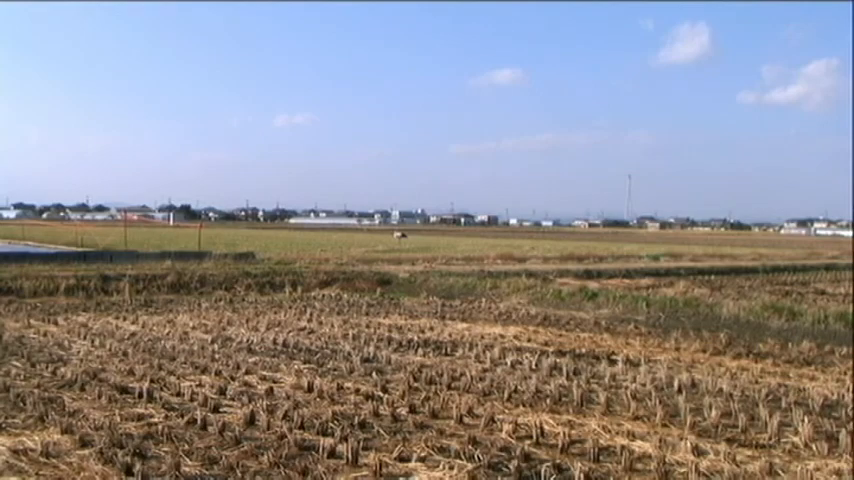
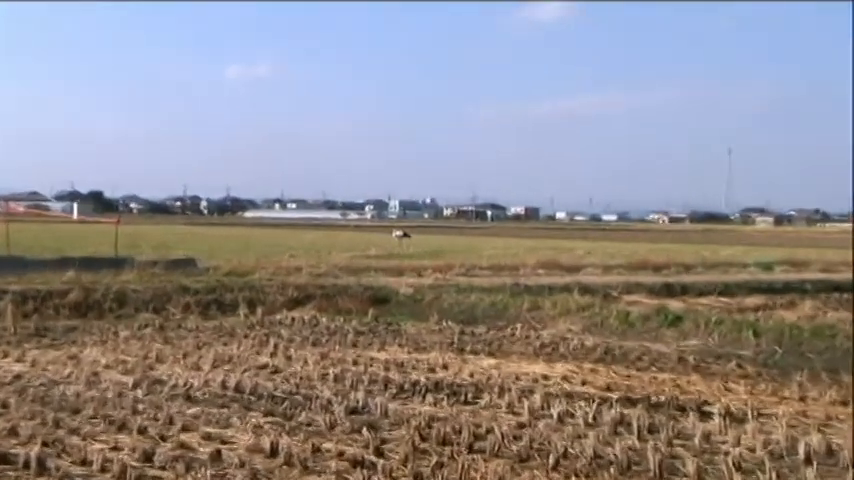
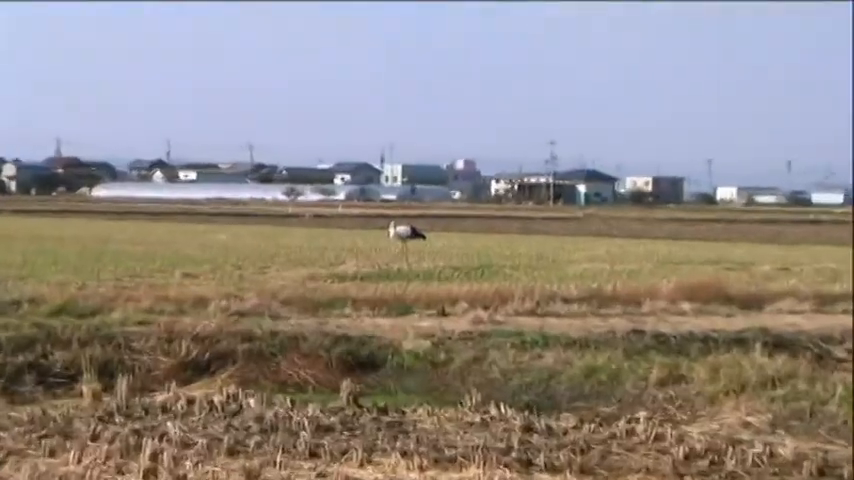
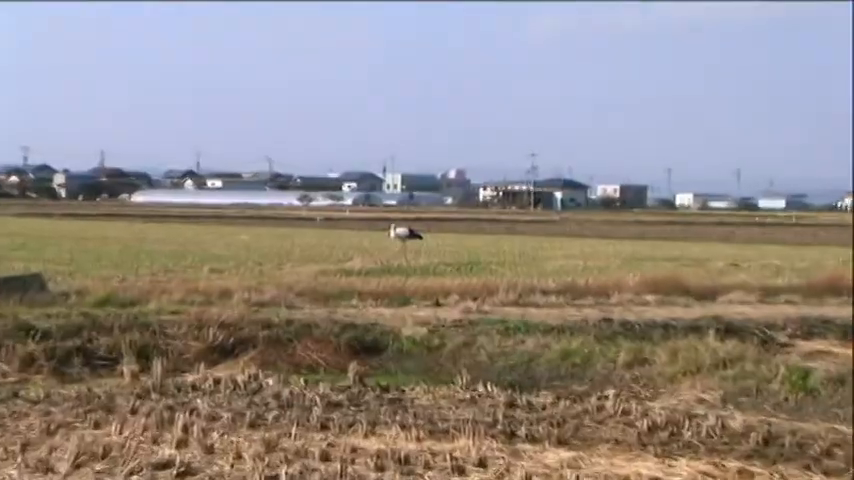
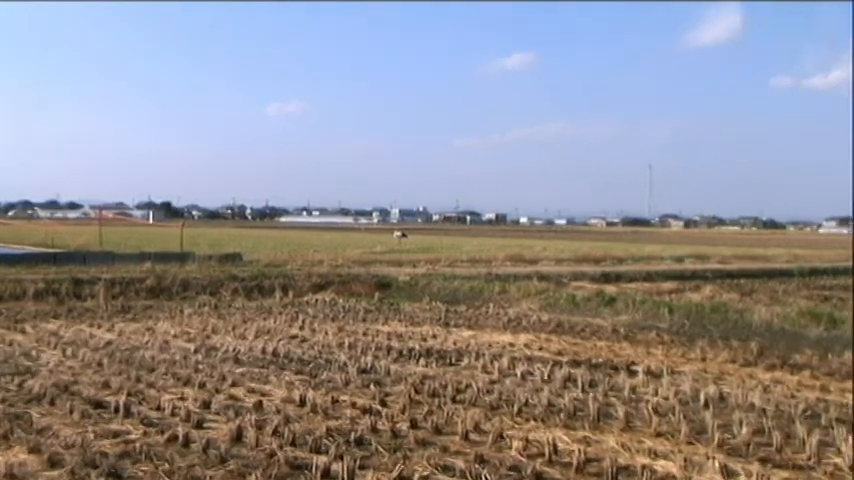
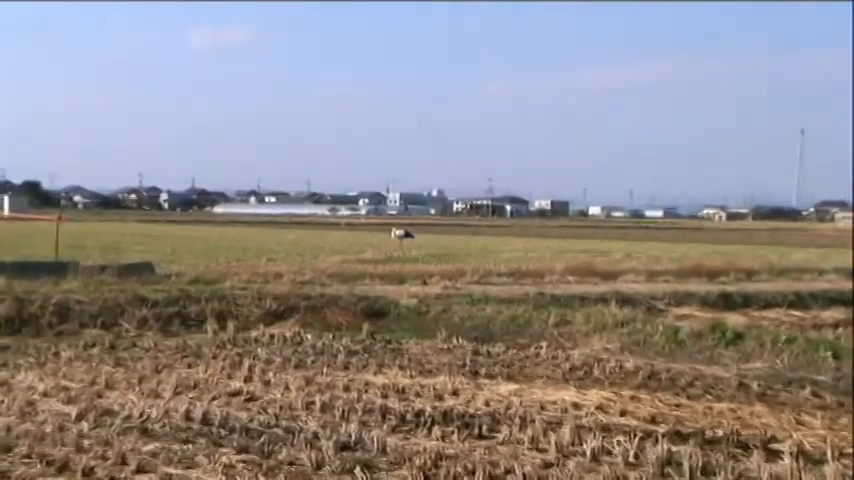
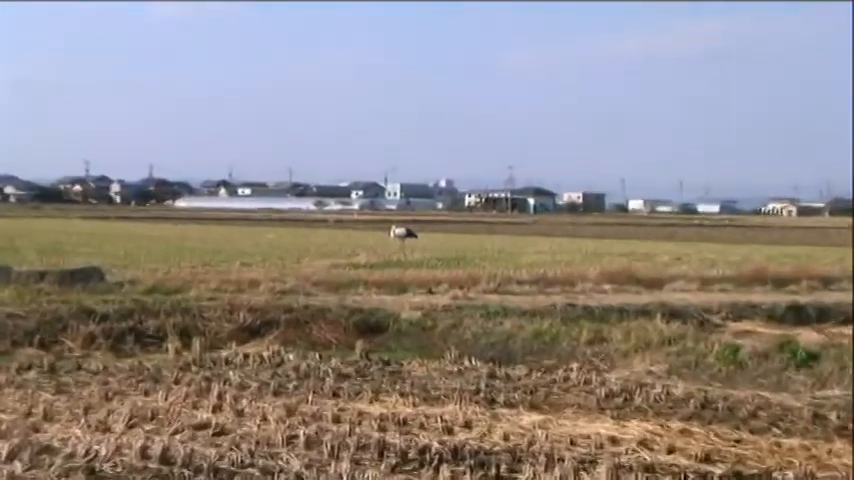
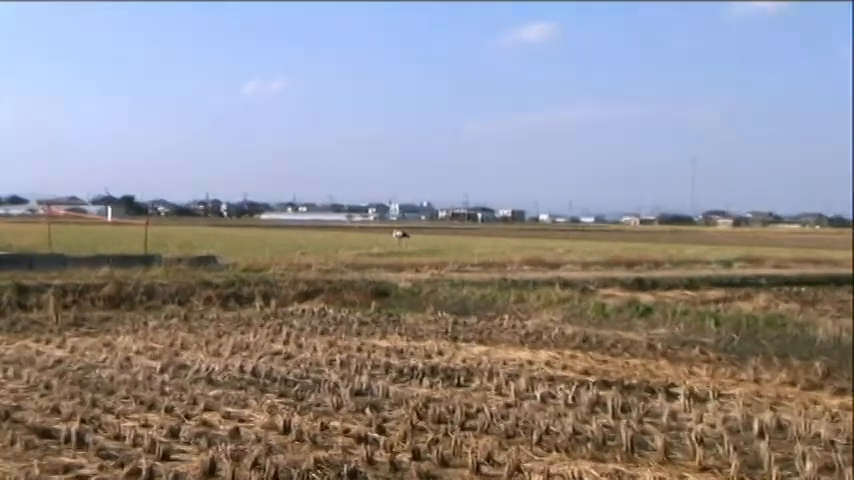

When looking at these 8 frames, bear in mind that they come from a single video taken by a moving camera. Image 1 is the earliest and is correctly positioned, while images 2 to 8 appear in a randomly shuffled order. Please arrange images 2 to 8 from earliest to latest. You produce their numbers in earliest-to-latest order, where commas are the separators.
5, 8, 2, 6, 7, 4, 3
